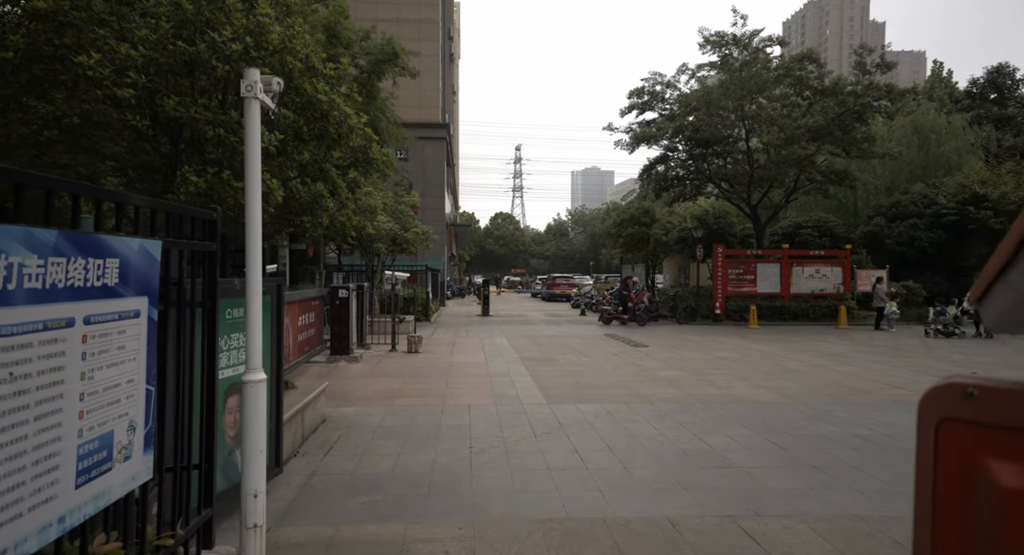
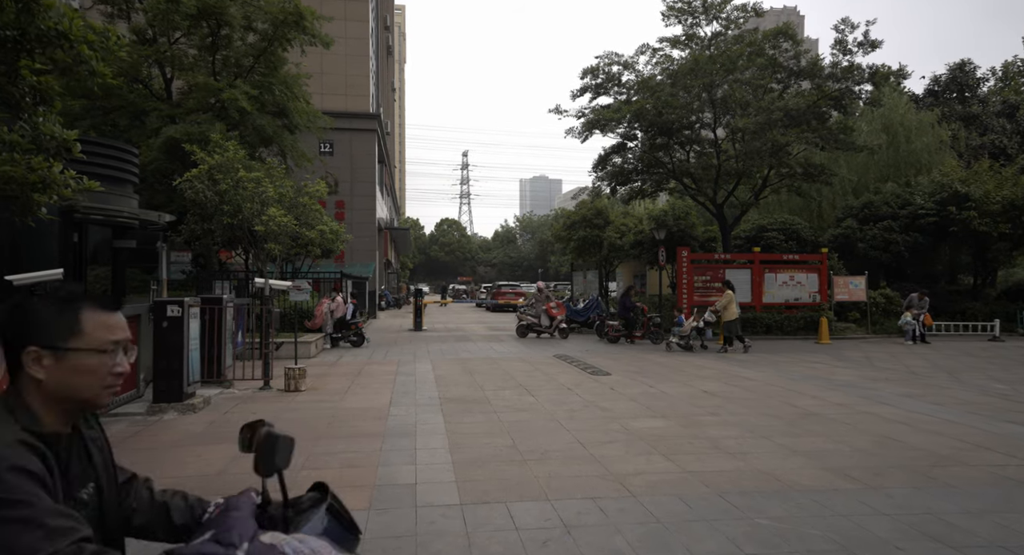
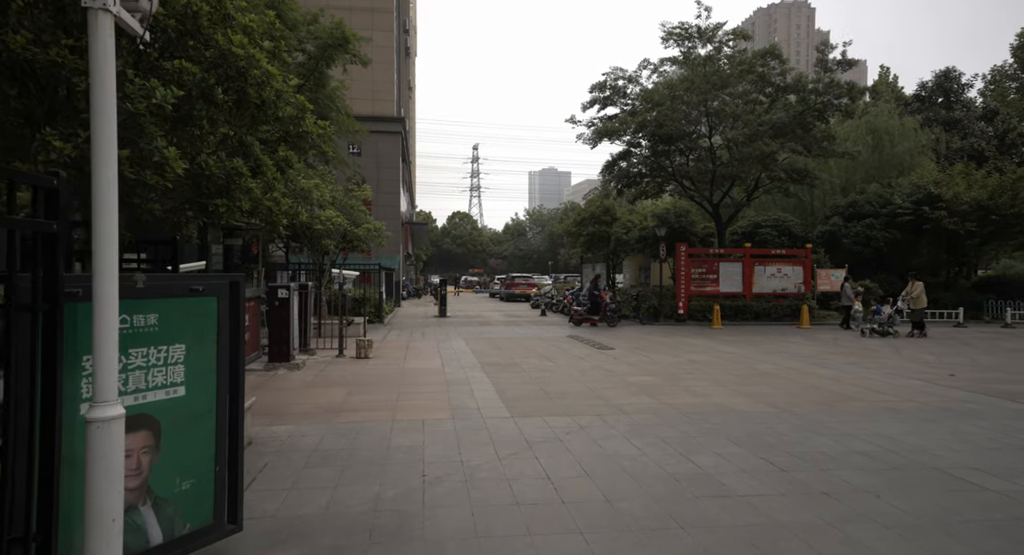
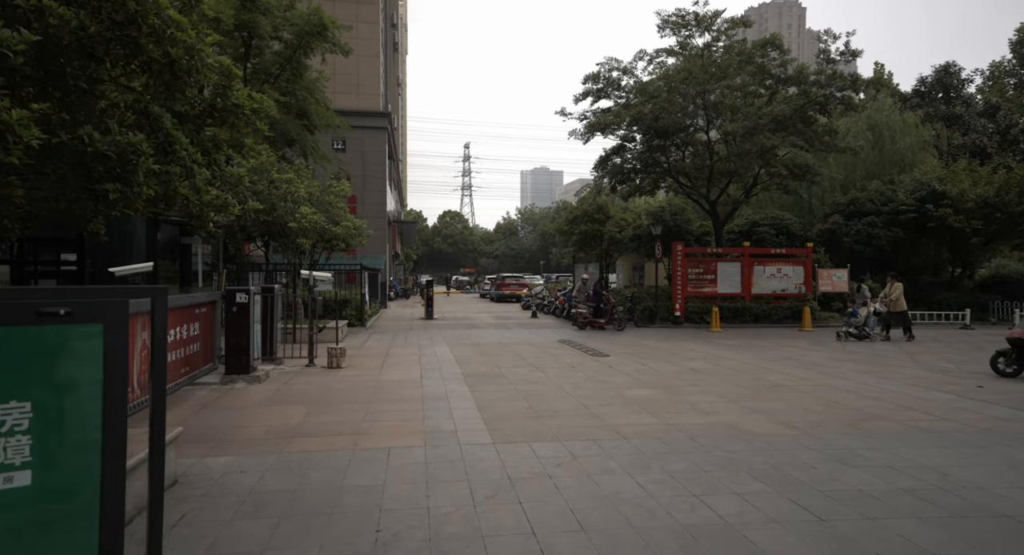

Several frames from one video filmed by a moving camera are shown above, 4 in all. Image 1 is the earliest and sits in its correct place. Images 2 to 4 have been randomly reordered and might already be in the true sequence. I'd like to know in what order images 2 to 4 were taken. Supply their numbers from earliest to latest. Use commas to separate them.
3, 4, 2
